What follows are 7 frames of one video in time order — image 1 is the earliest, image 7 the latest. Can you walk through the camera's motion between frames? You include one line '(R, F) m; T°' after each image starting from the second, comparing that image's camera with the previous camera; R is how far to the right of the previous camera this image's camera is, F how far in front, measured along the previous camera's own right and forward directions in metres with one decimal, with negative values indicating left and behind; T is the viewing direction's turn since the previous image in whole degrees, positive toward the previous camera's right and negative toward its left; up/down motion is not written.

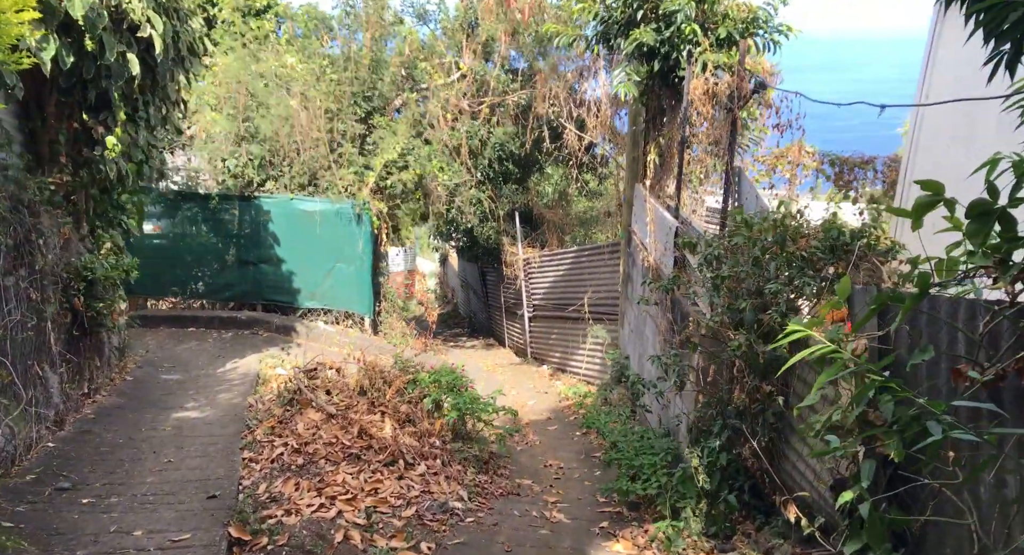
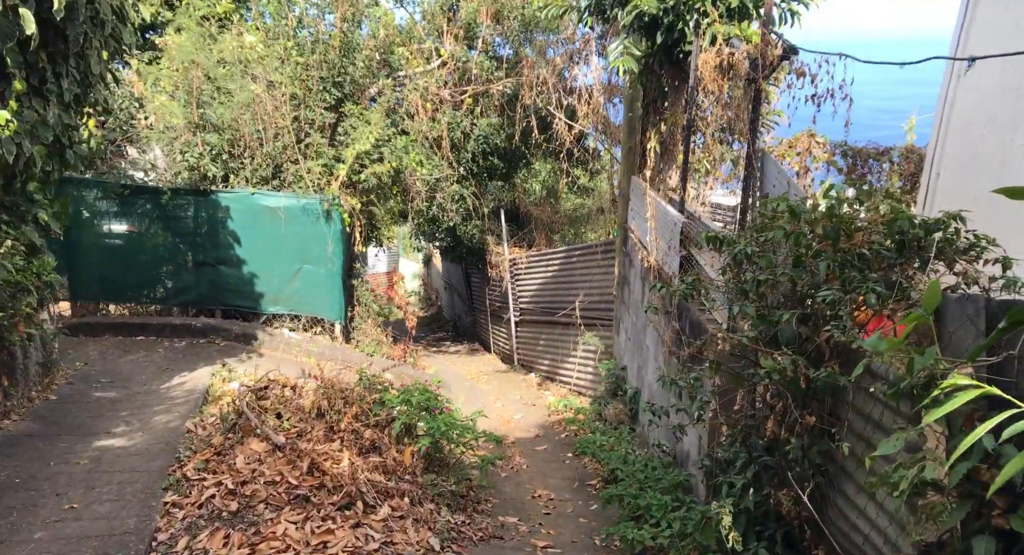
(0.0, +0.7) m; +1°
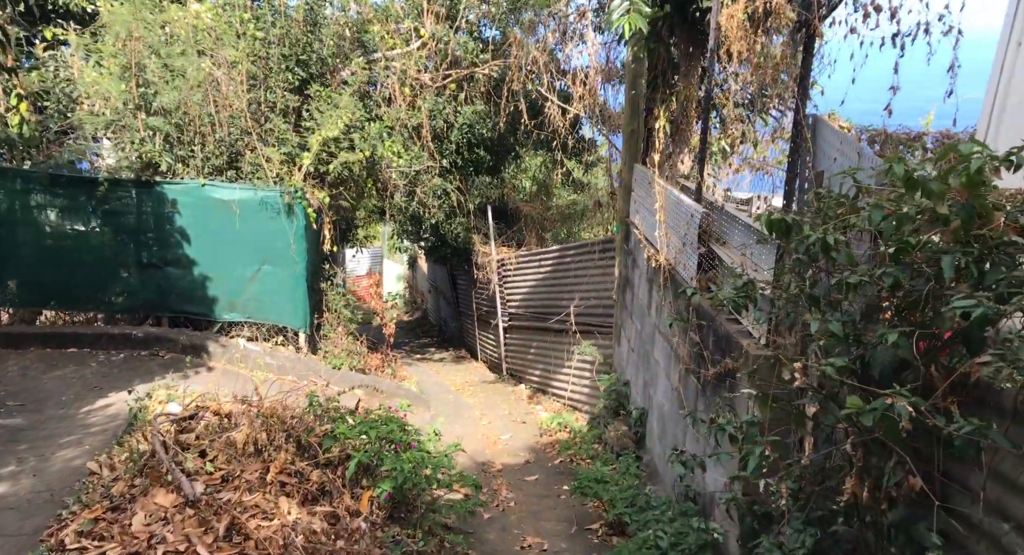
(0.0, +0.9) m; +1°
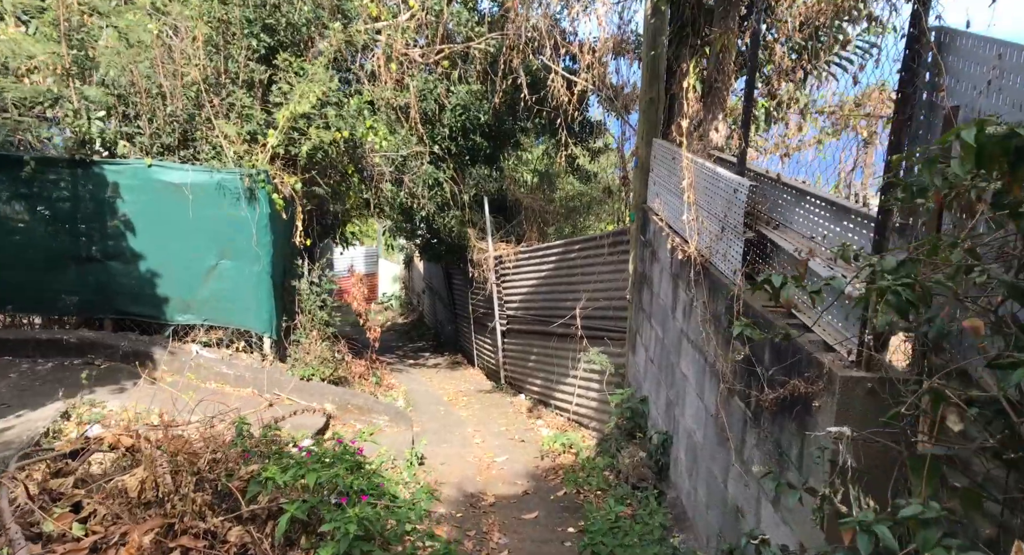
(+0.1, +0.9) m; 0°
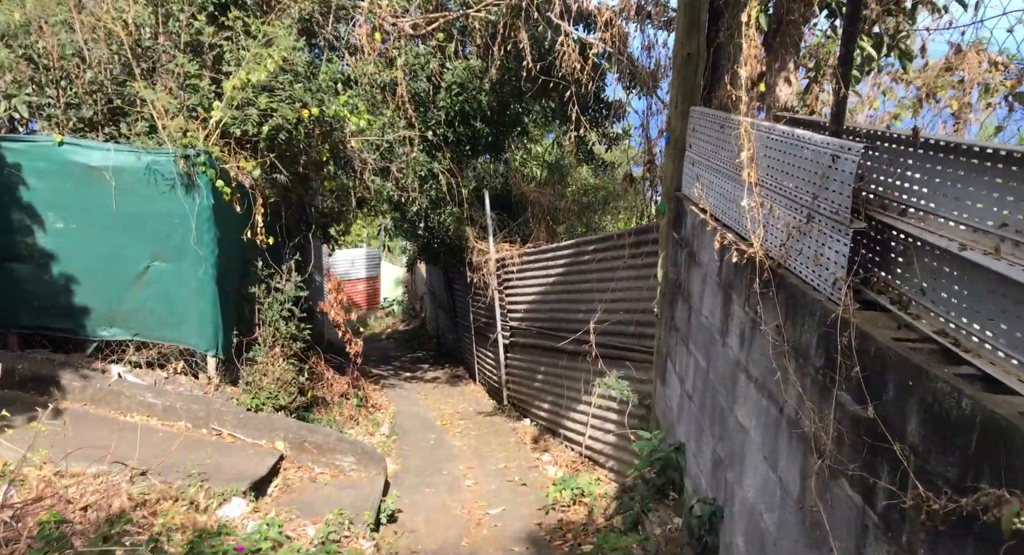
(+0.1, +1.2) m; -1°
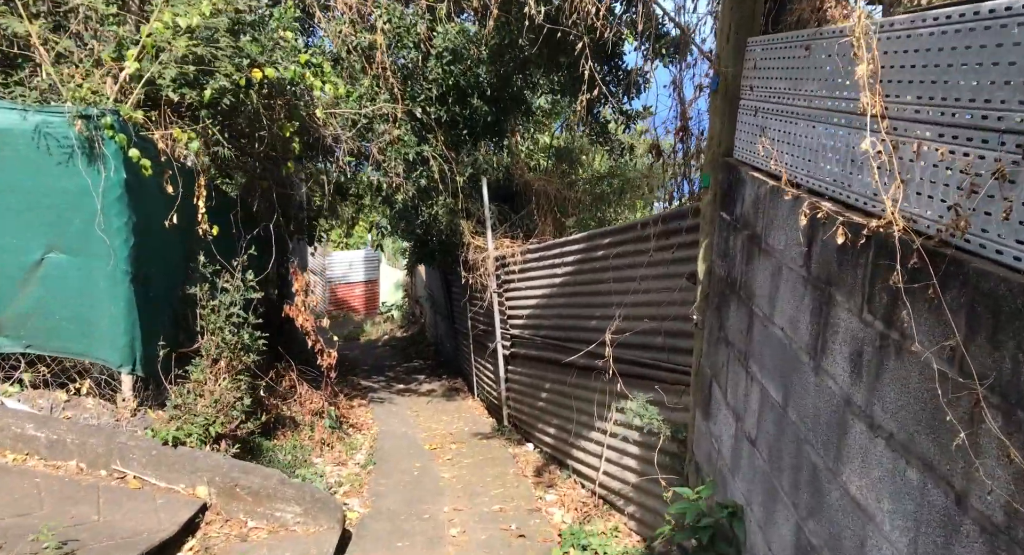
(+0.1, +1.1) m; -1°
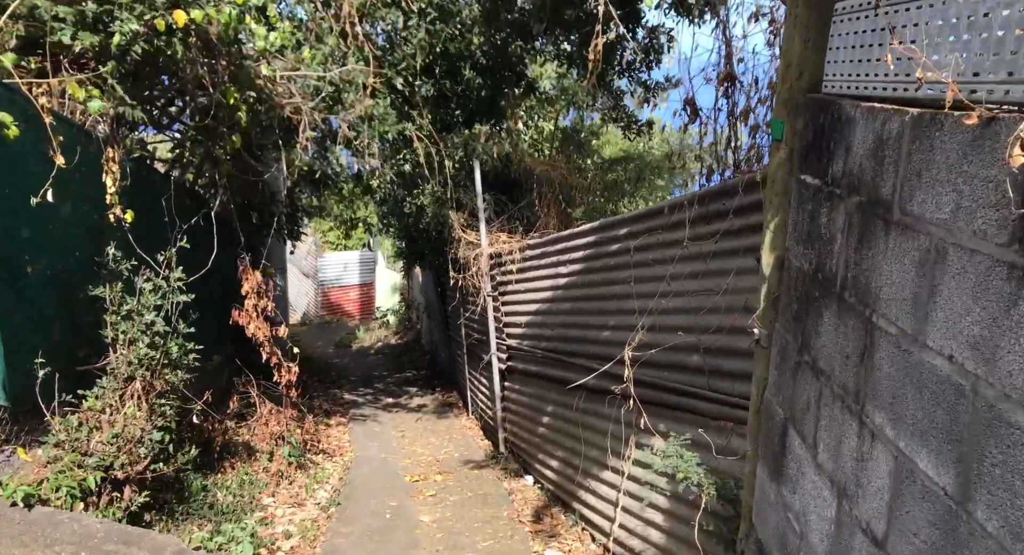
(+0.1, +1.0) m; -1°
